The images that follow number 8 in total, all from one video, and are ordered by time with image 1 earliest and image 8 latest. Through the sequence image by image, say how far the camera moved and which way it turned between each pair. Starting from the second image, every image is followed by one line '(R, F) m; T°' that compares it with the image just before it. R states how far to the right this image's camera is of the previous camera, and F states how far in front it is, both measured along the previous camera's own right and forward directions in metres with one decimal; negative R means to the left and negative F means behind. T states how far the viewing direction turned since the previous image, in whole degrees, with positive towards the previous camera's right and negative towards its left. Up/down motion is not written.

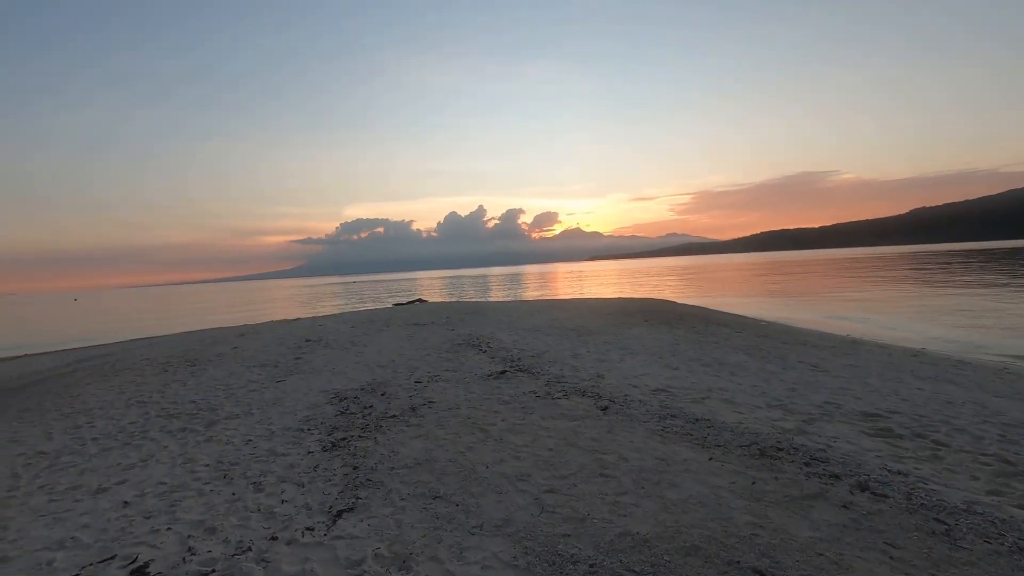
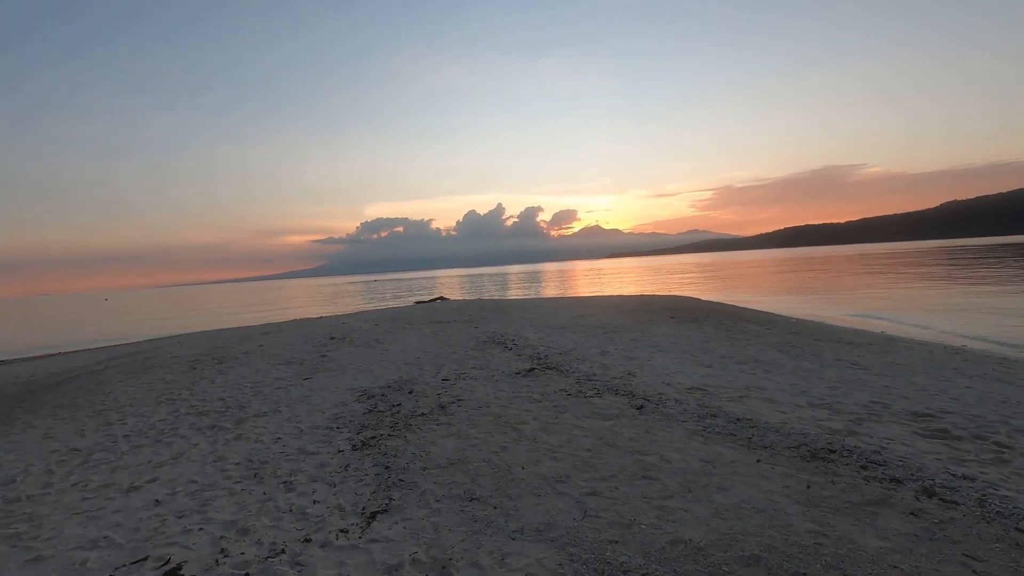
(-0.2, +0.2) m; -2°
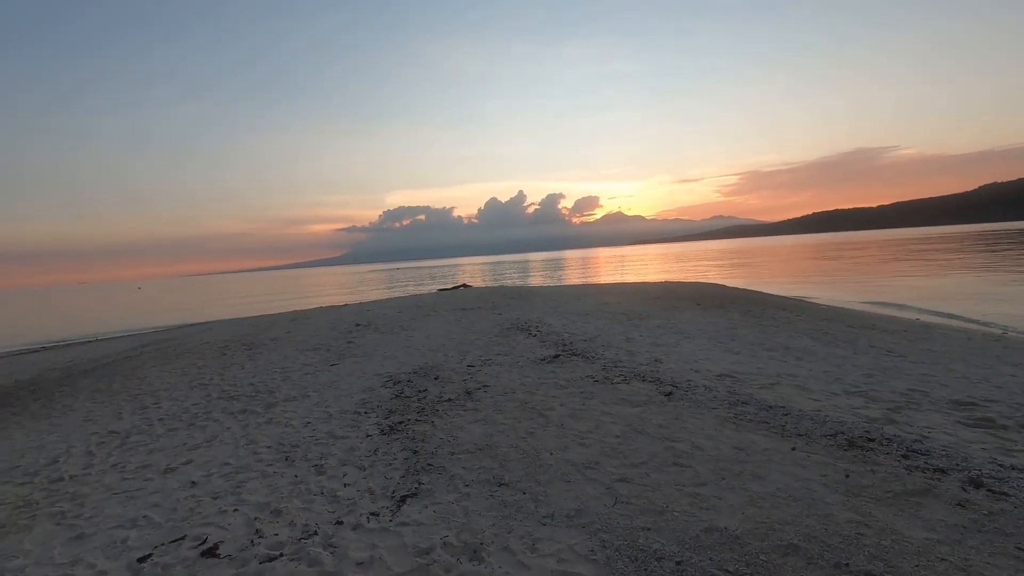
(-0.1, +0.1) m; -2°
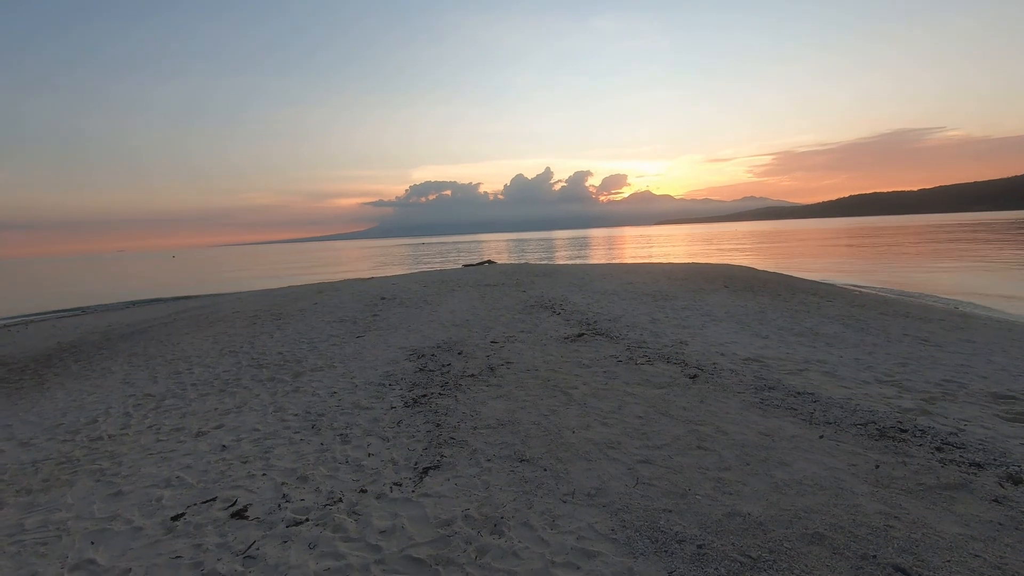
(0.0, 0.0) m; -3°
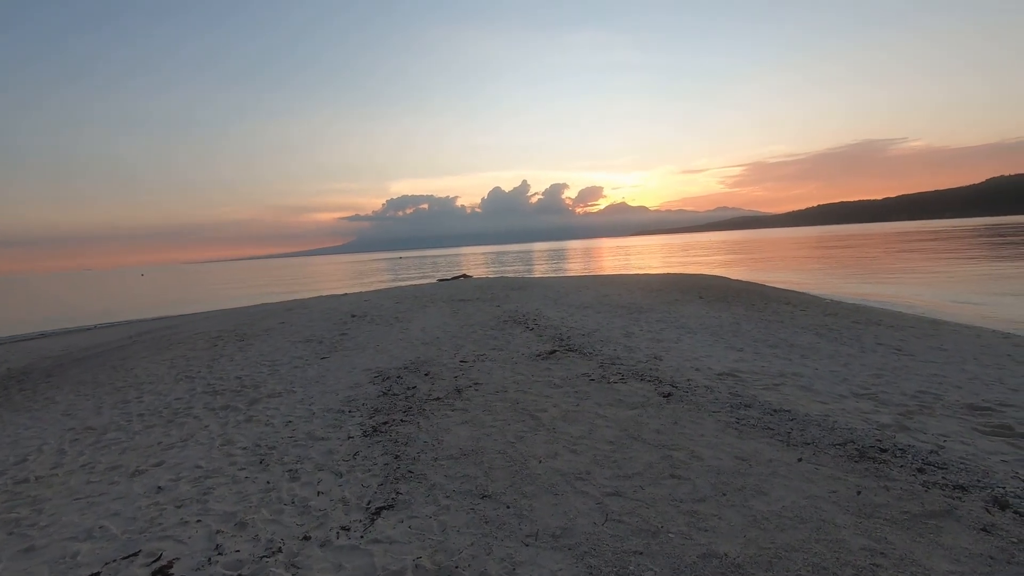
(+0.2, +0.3) m; +2°
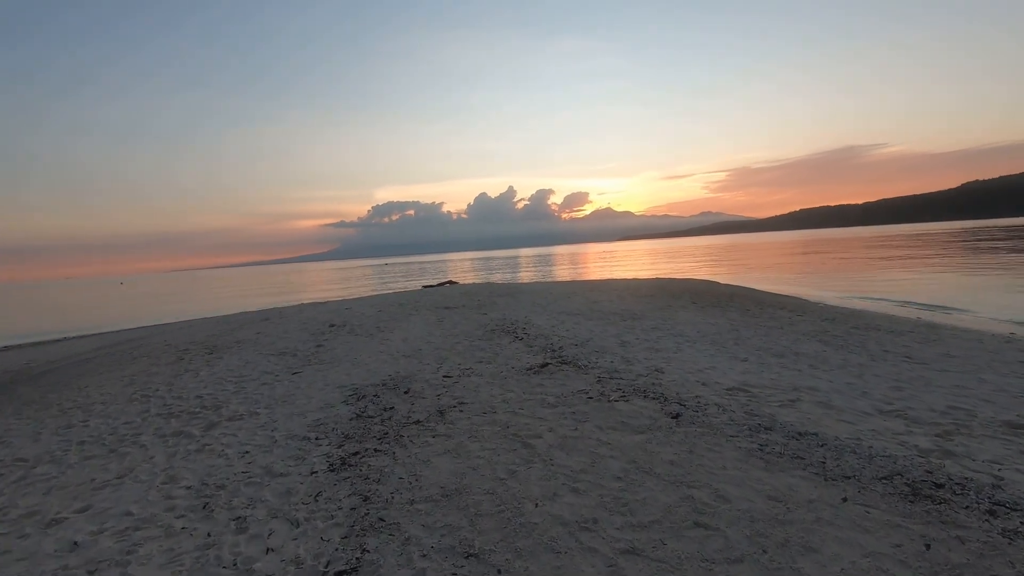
(0.0, +0.7) m; +1°
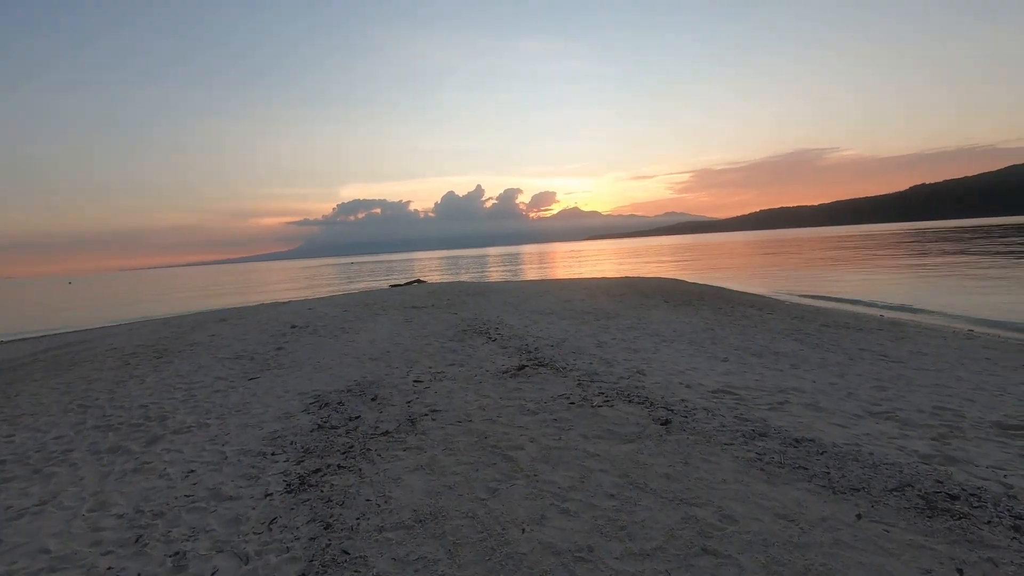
(-0.1, +0.4) m; +3°
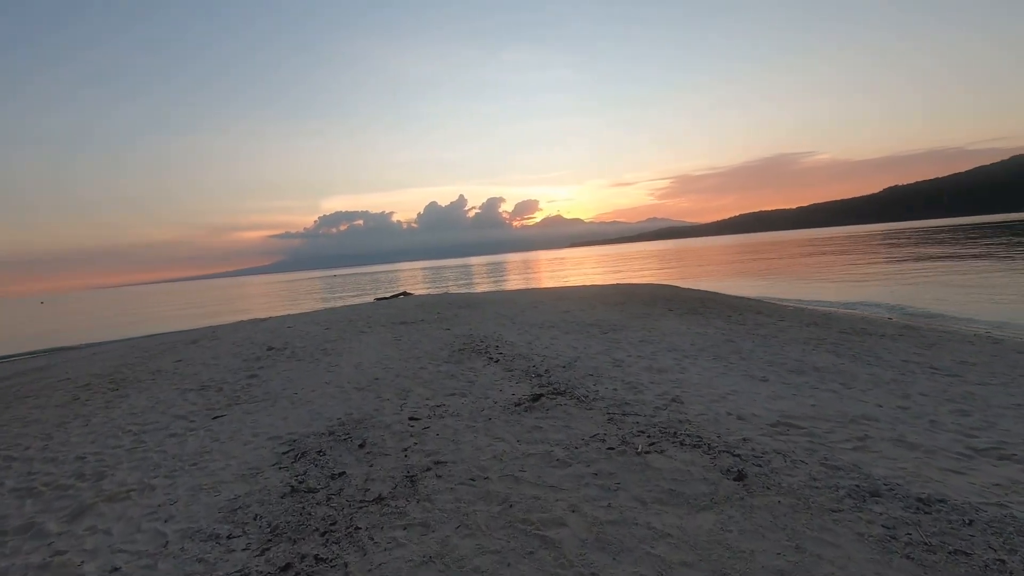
(-0.3, +1.2) m; +2°
